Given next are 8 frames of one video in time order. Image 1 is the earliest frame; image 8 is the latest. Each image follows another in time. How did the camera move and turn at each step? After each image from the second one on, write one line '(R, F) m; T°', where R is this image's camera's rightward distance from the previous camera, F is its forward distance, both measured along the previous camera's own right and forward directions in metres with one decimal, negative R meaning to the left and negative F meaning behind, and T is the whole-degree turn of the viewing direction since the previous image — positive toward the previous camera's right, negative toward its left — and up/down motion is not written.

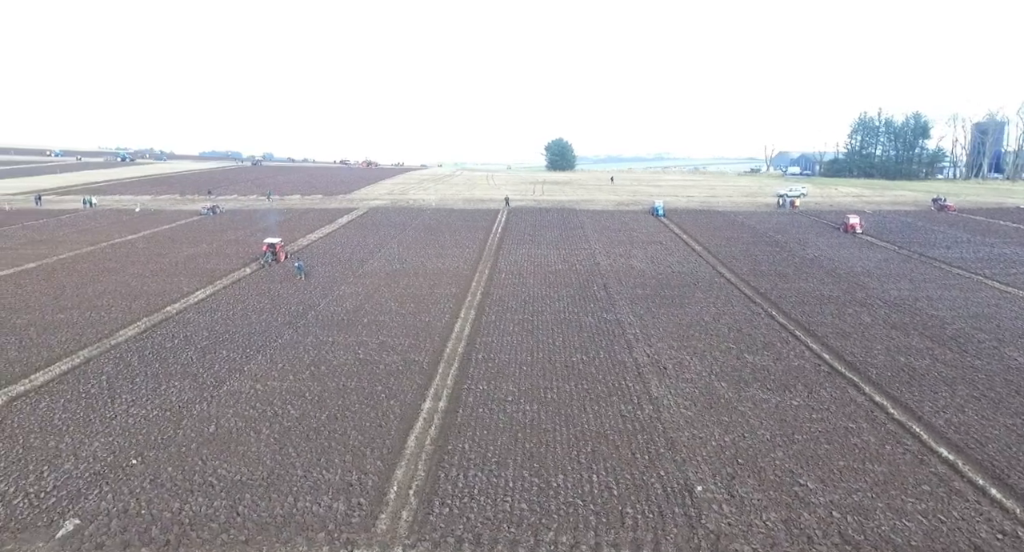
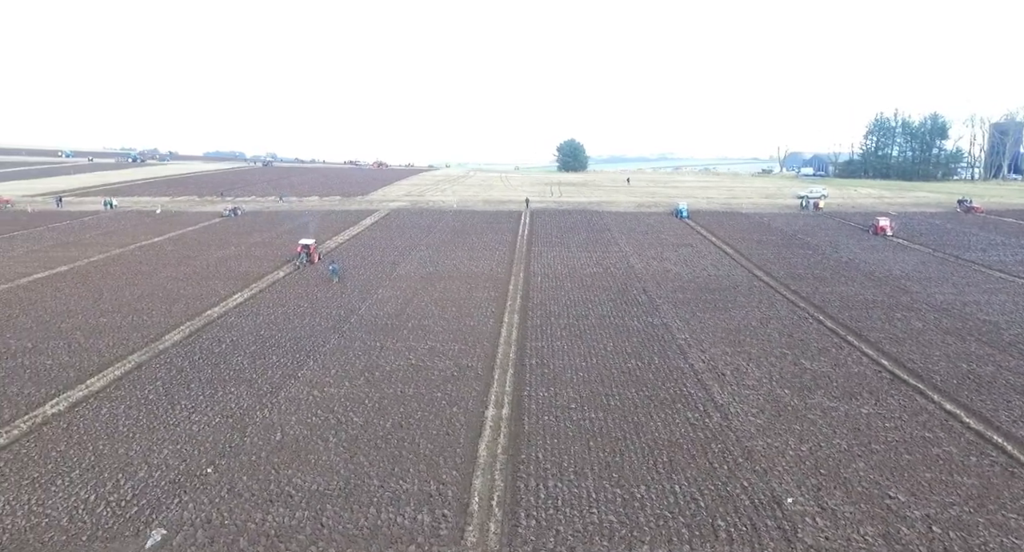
(-1.0, +0.1) m; 0°
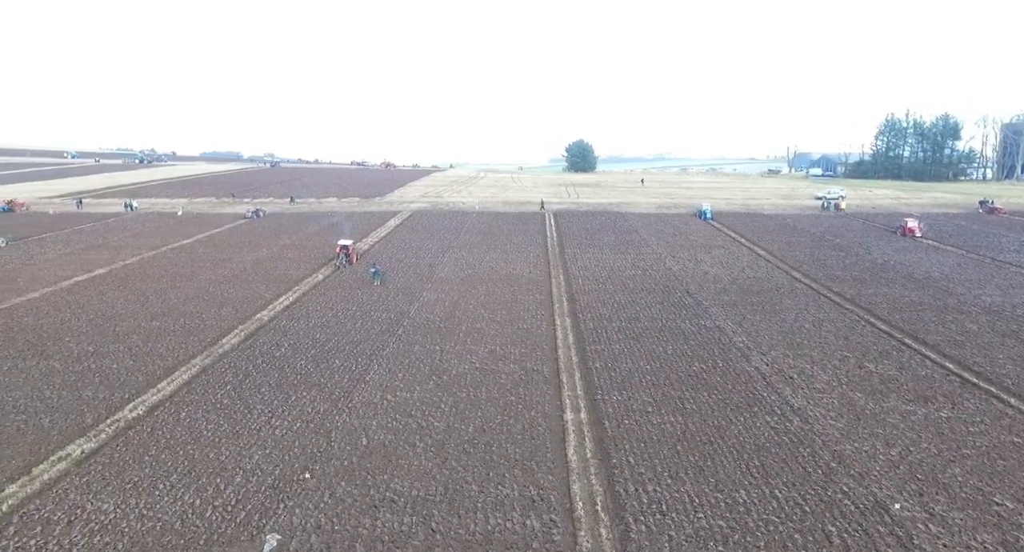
(-1.4, 0.0) m; 0°
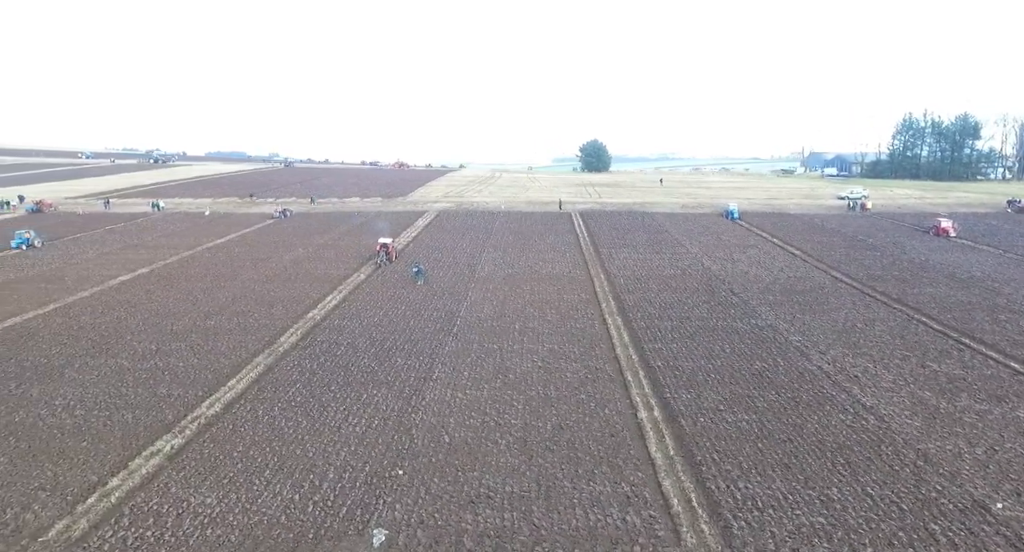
(-1.2, -0.1) m; -1°
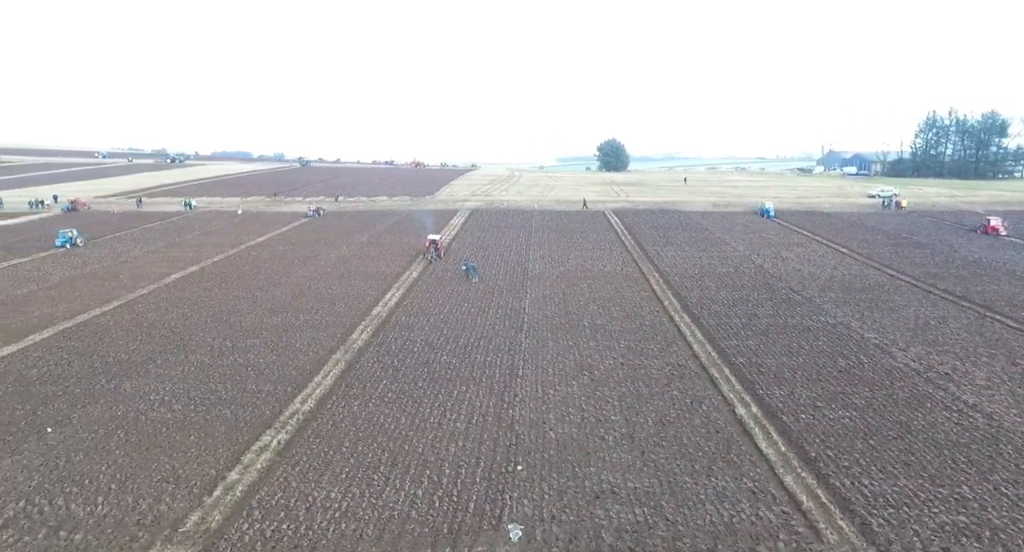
(-1.6, 0.0) m; -1°
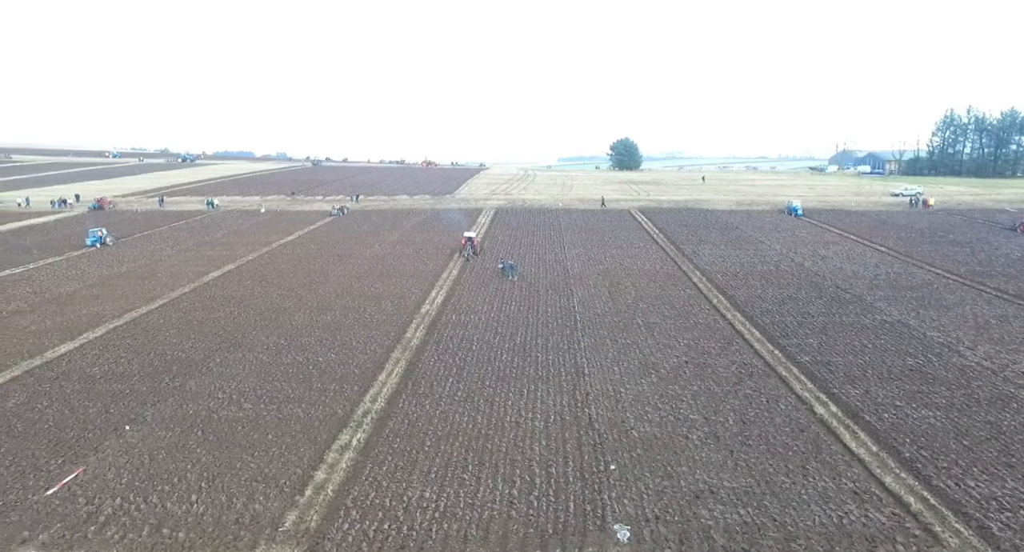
(-1.2, +0.1) m; 0°
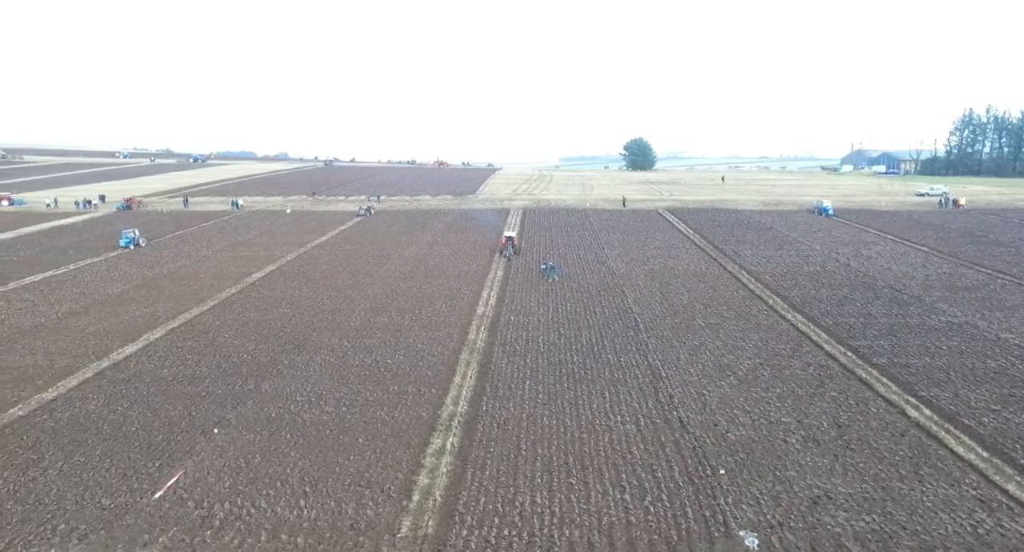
(-1.4, +0.1) m; 0°
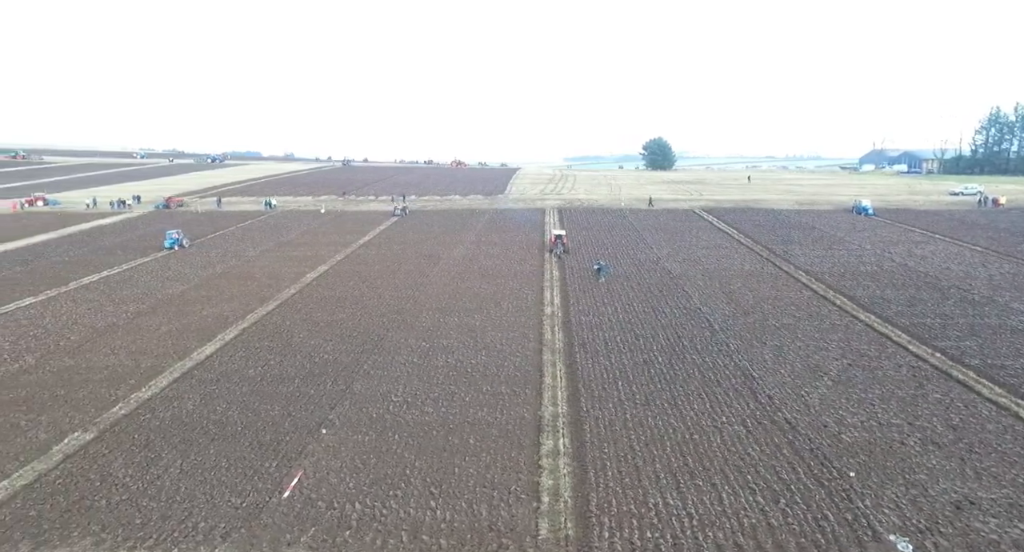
(-1.6, +0.1) m; -1°
